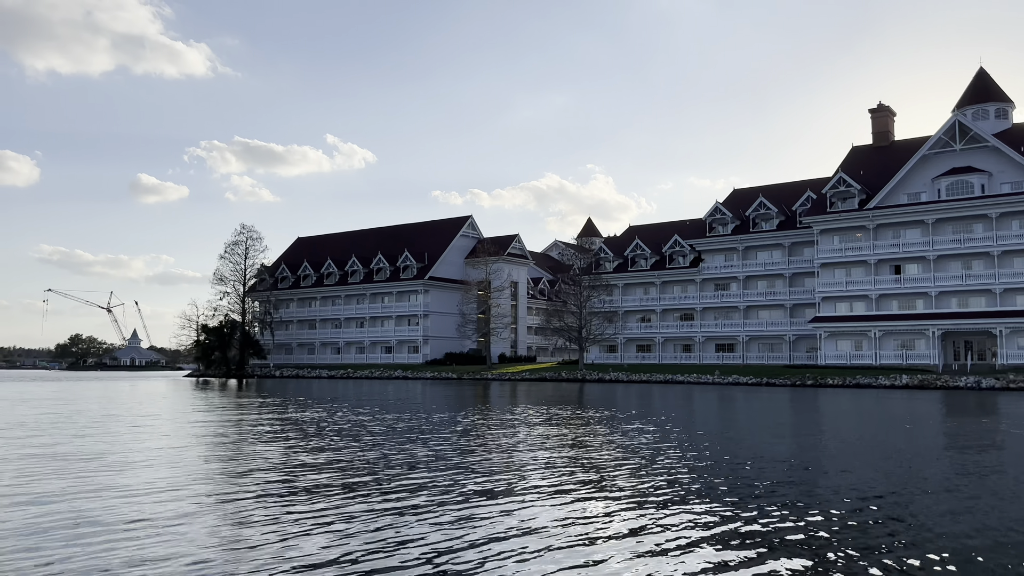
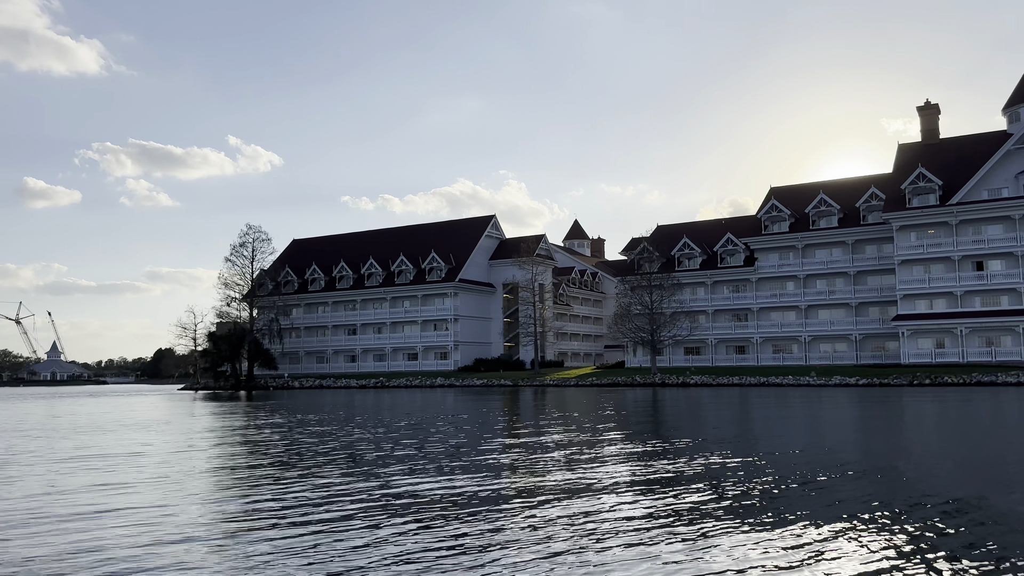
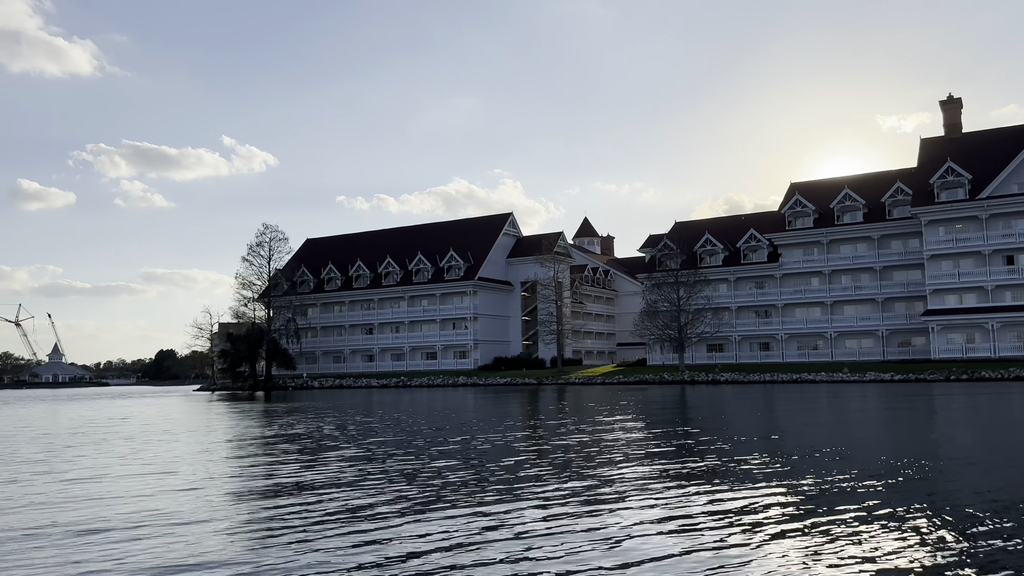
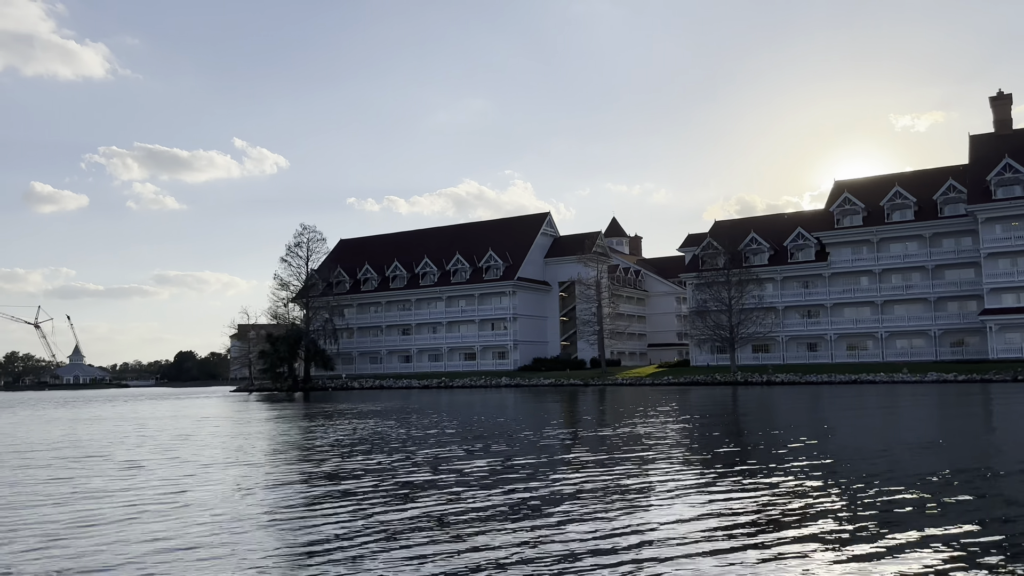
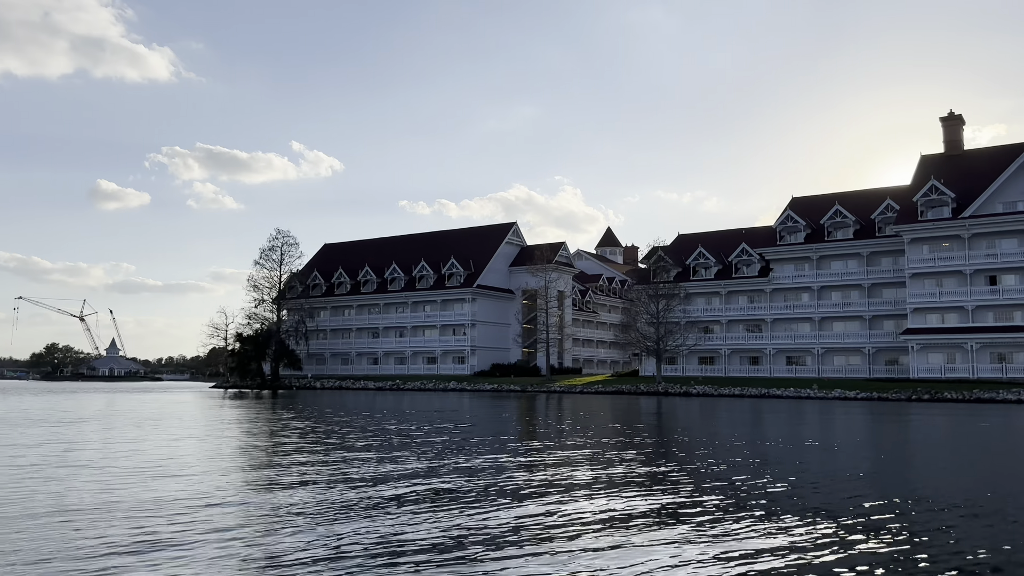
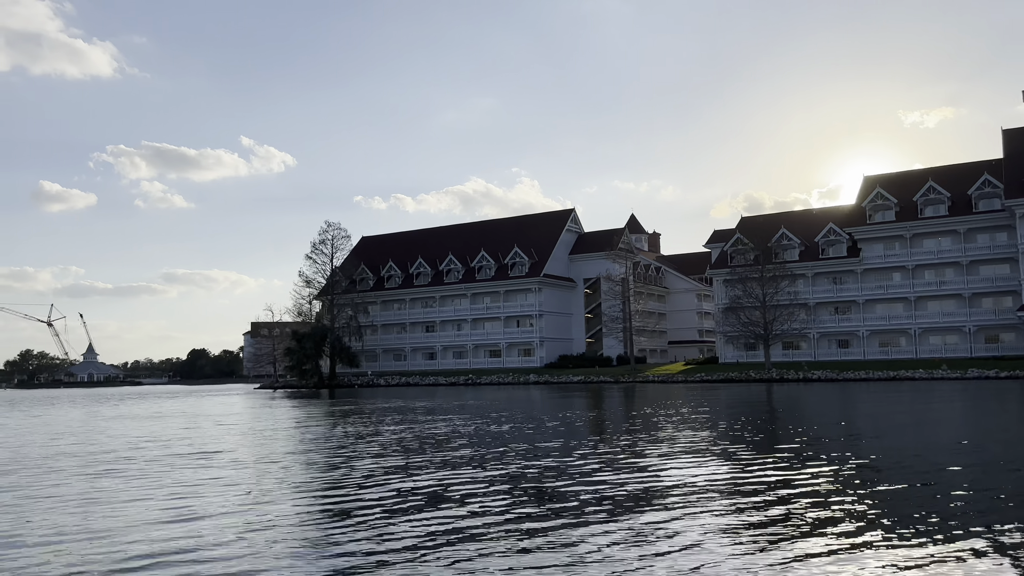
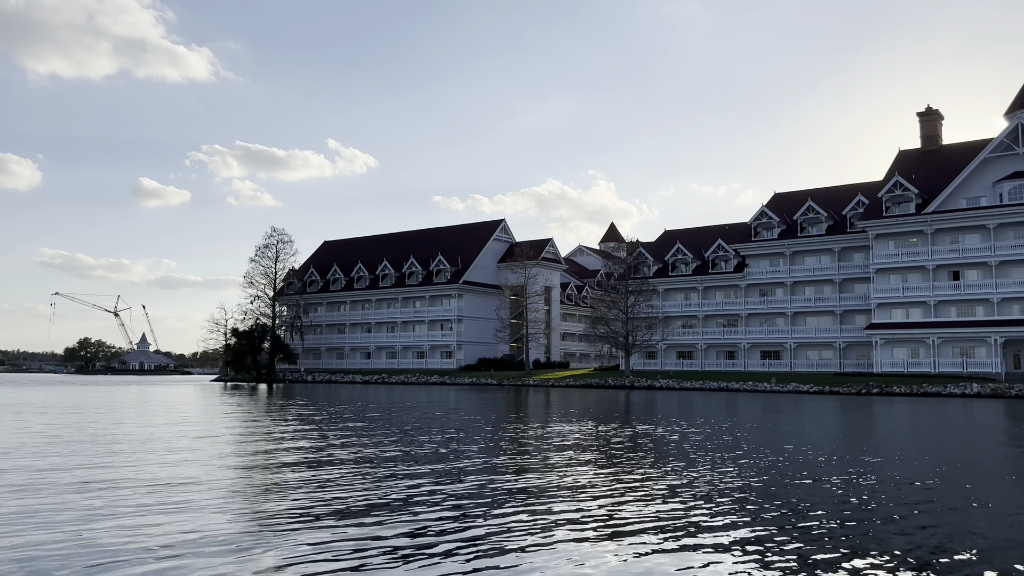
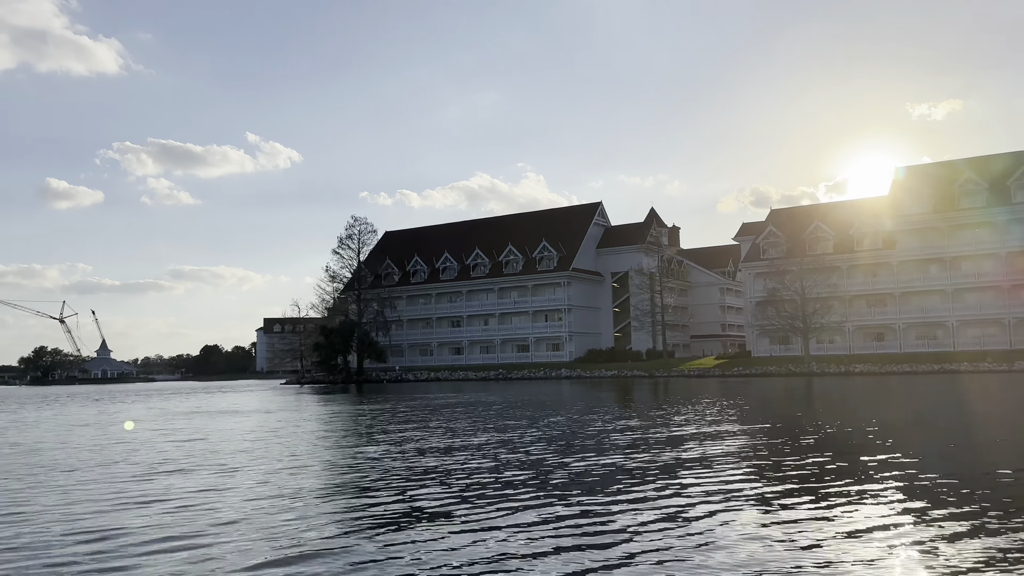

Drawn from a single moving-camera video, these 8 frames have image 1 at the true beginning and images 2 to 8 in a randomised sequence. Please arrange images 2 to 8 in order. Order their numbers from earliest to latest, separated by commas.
7, 5, 2, 3, 4, 6, 8
